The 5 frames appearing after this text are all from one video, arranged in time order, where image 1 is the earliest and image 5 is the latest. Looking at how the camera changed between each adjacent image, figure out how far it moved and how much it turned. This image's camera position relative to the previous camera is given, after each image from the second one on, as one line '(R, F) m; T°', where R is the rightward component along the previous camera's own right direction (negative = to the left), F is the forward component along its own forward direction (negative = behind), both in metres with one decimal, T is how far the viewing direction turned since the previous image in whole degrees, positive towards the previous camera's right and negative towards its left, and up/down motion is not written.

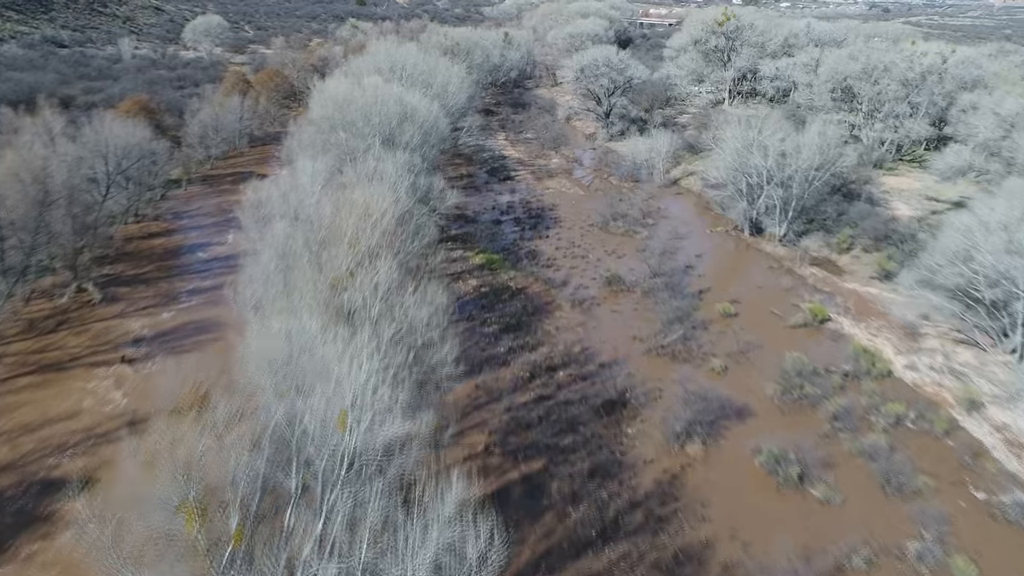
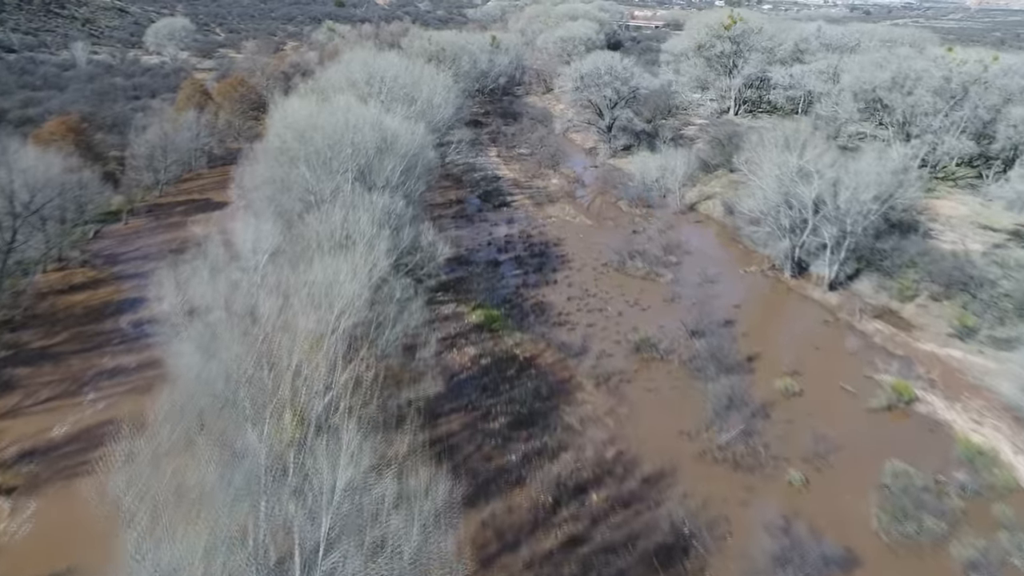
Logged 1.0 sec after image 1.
(-0.6, +4.4) m; +1°
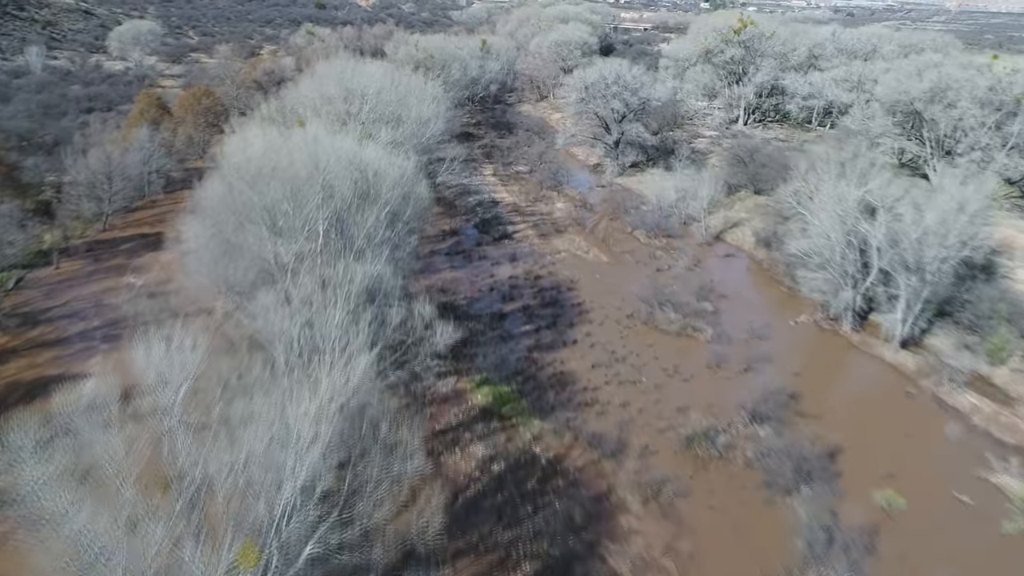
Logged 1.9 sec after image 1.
(-0.7, +4.0) m; +1°
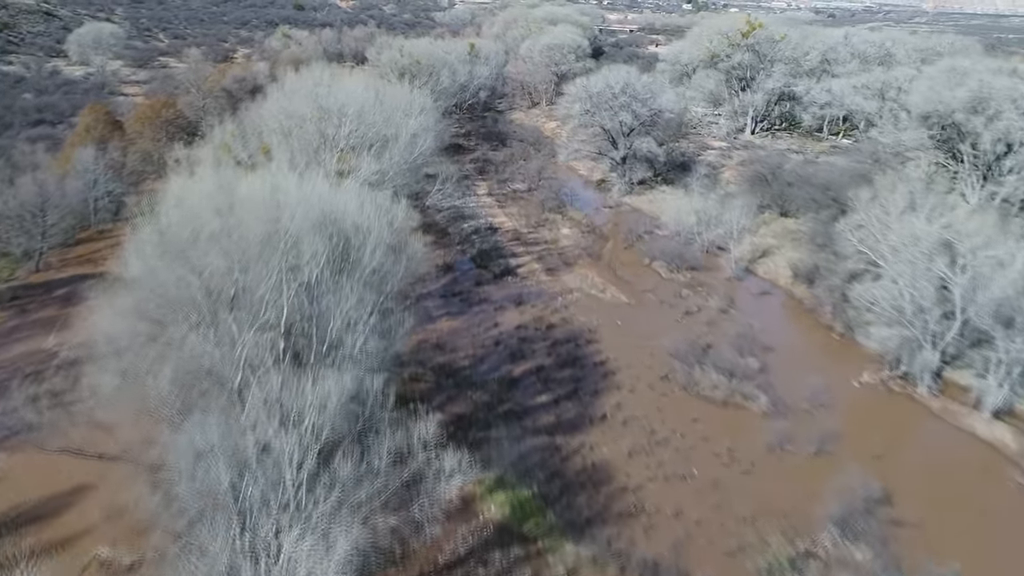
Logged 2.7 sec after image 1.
(-0.7, +3.5) m; +1°
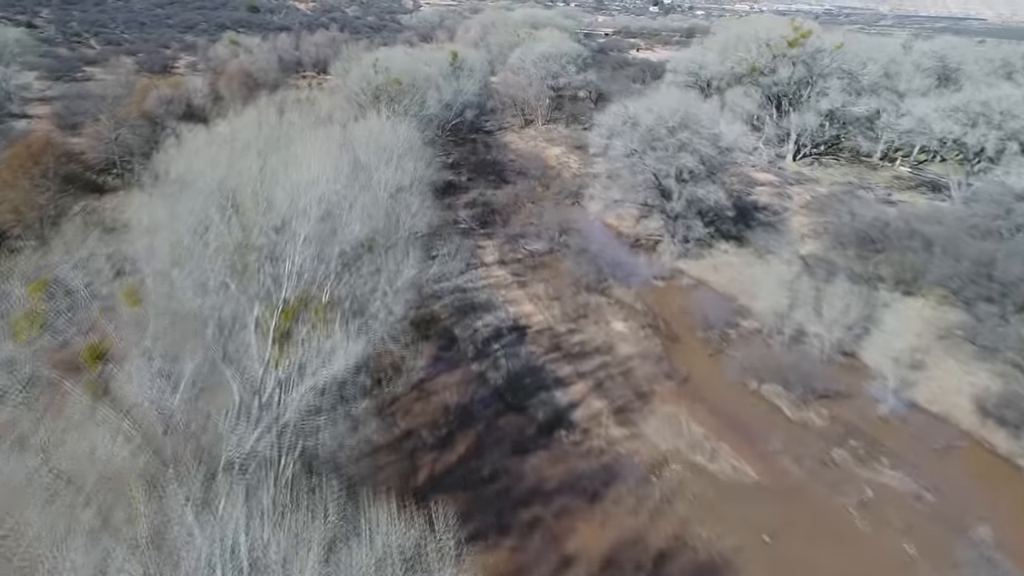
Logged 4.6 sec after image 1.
(-1.9, +8.3) m; +3°
